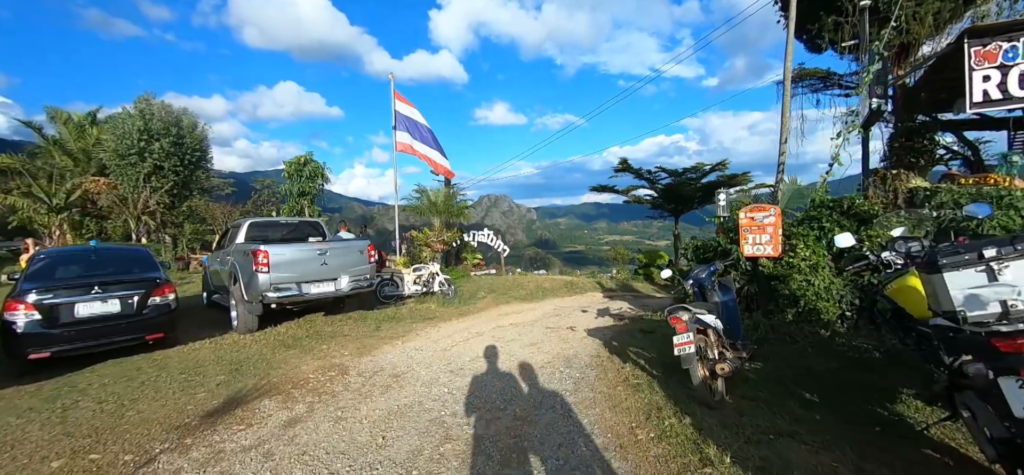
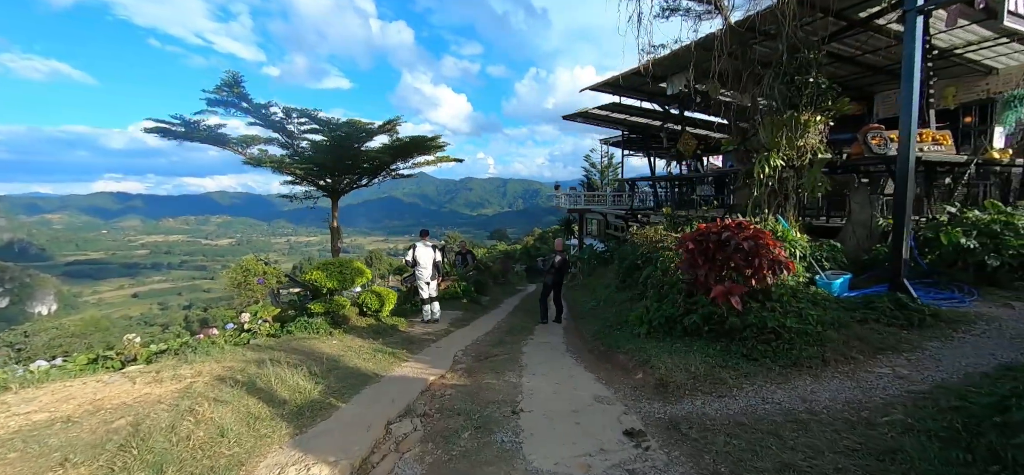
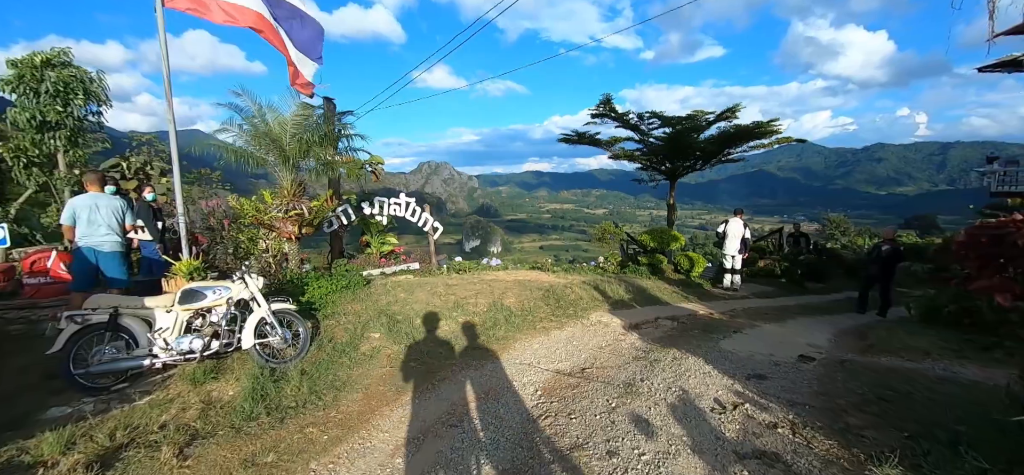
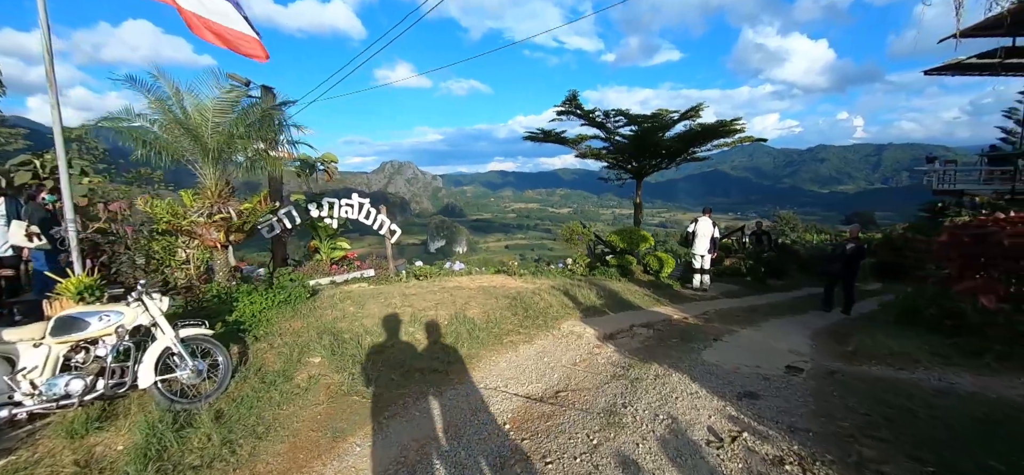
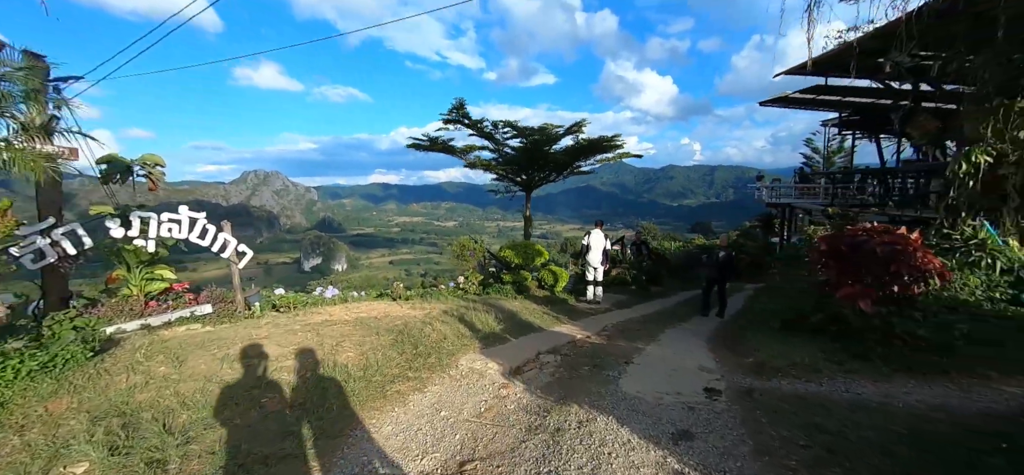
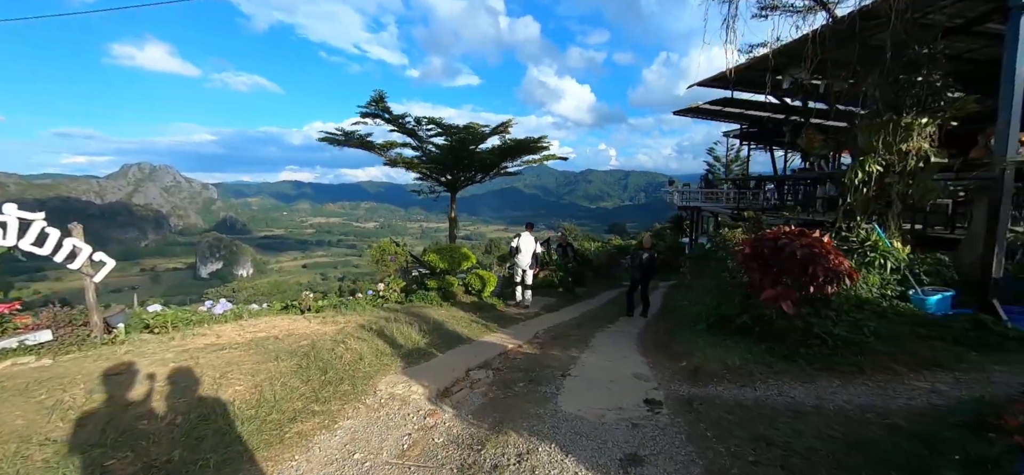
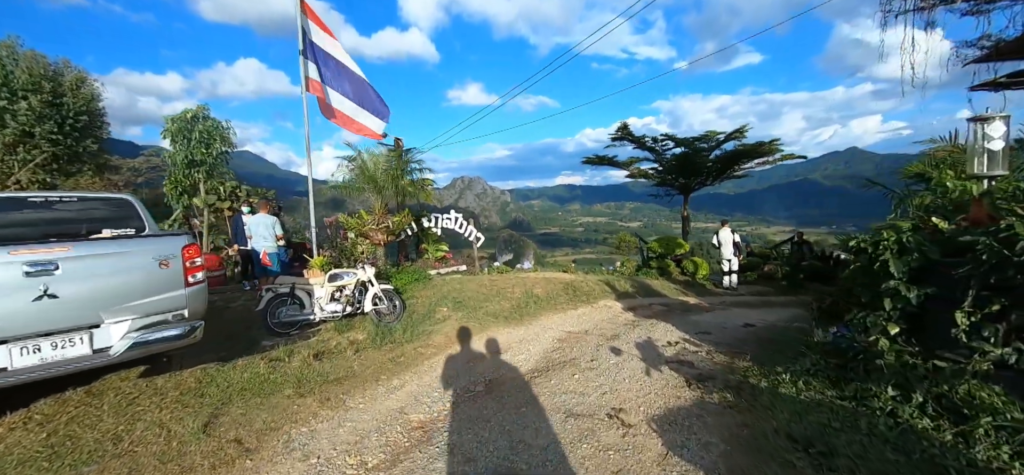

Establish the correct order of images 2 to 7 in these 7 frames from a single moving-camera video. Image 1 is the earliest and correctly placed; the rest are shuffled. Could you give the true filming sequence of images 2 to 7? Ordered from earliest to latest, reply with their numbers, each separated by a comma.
7, 3, 4, 5, 6, 2
